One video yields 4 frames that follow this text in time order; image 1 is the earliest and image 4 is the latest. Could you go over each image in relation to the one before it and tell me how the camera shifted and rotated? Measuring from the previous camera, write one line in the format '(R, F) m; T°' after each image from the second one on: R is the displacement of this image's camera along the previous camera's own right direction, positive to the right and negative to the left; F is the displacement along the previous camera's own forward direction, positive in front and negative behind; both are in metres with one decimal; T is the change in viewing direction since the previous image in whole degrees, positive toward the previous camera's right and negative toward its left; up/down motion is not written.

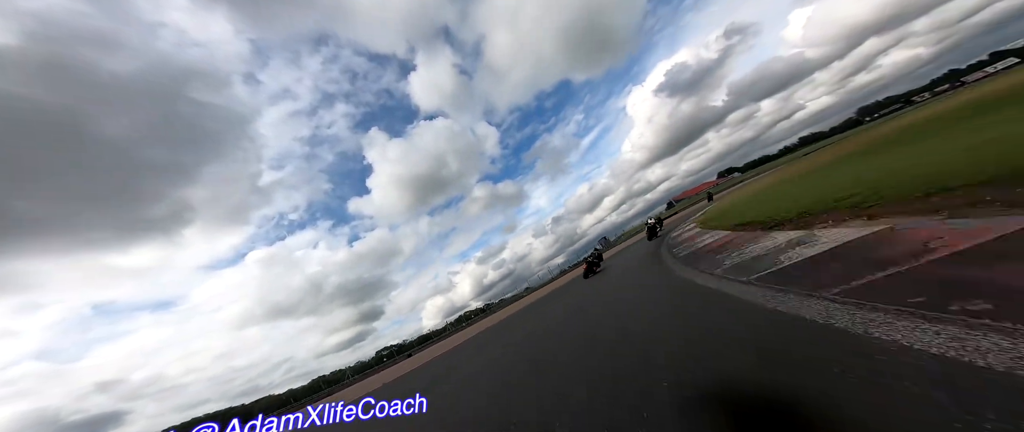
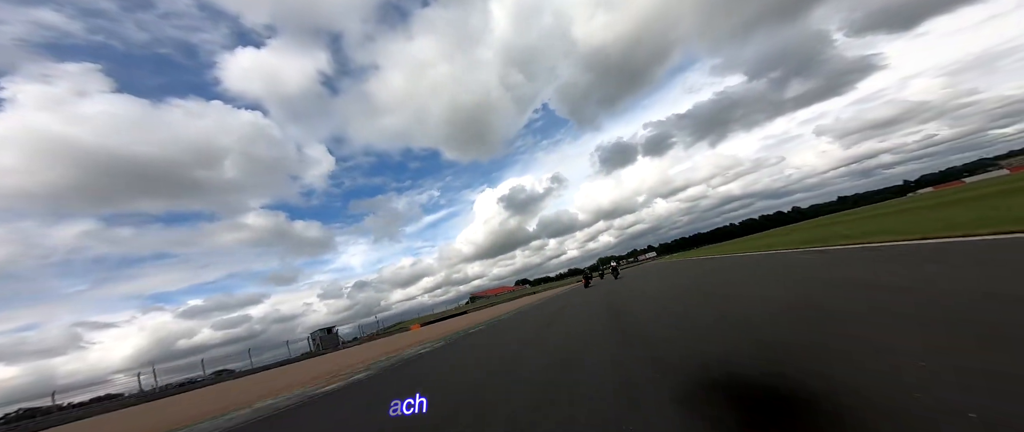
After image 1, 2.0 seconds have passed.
(-3.7, +8.0) m; +35°
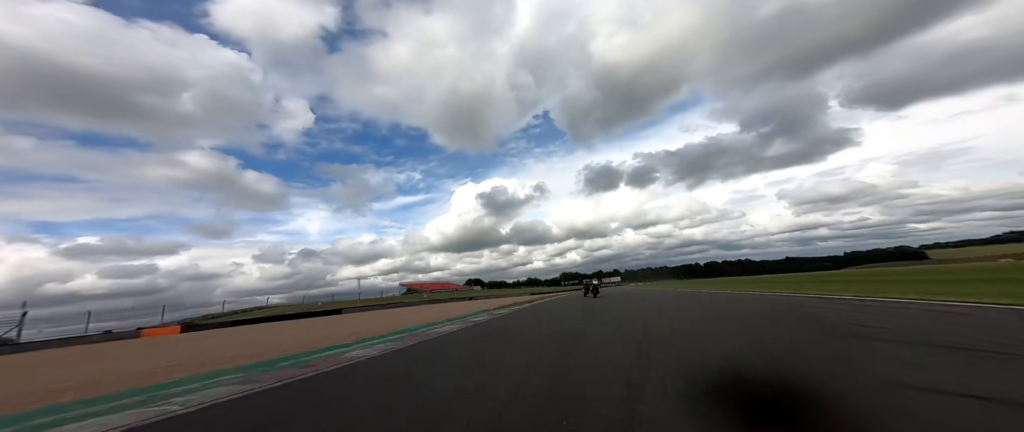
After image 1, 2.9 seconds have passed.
(-0.5, +1.7) m; +5°
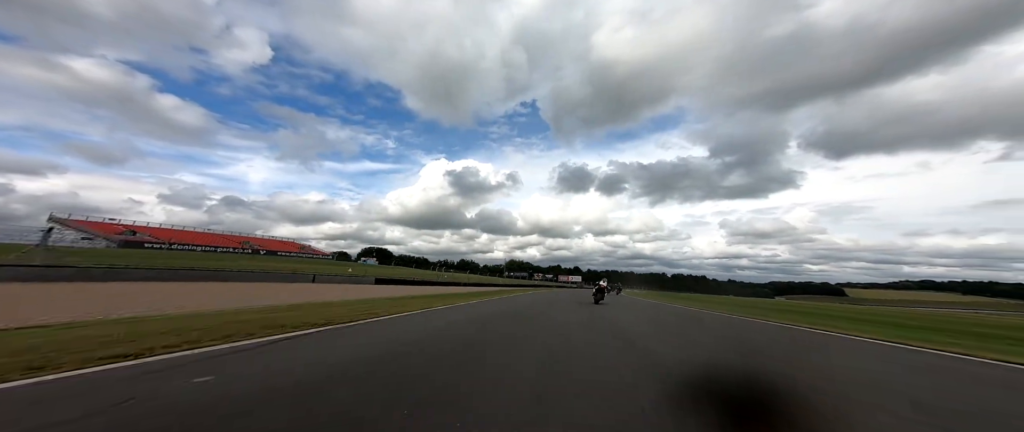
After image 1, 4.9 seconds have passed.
(-0.6, +1.7) m; +7°
